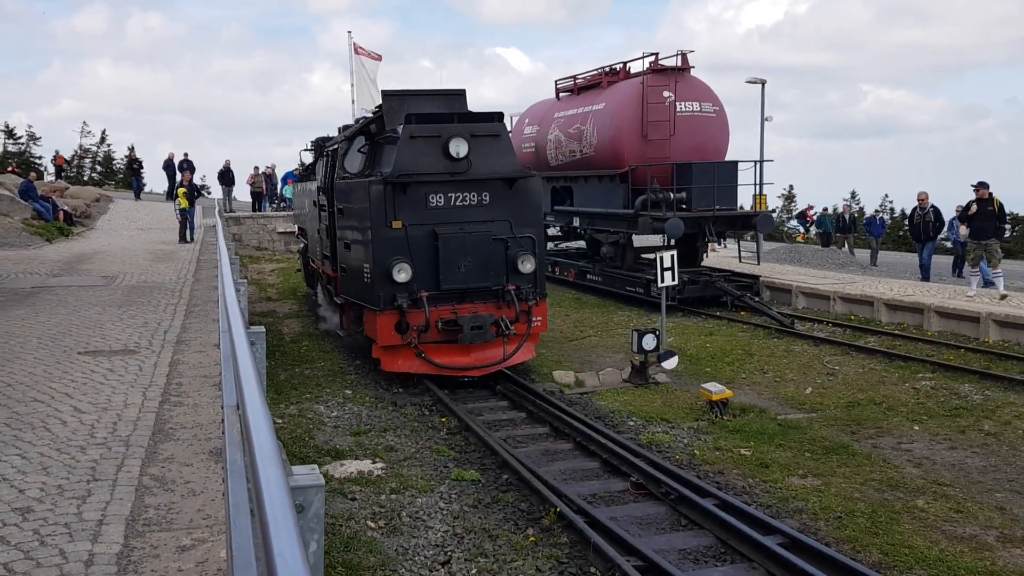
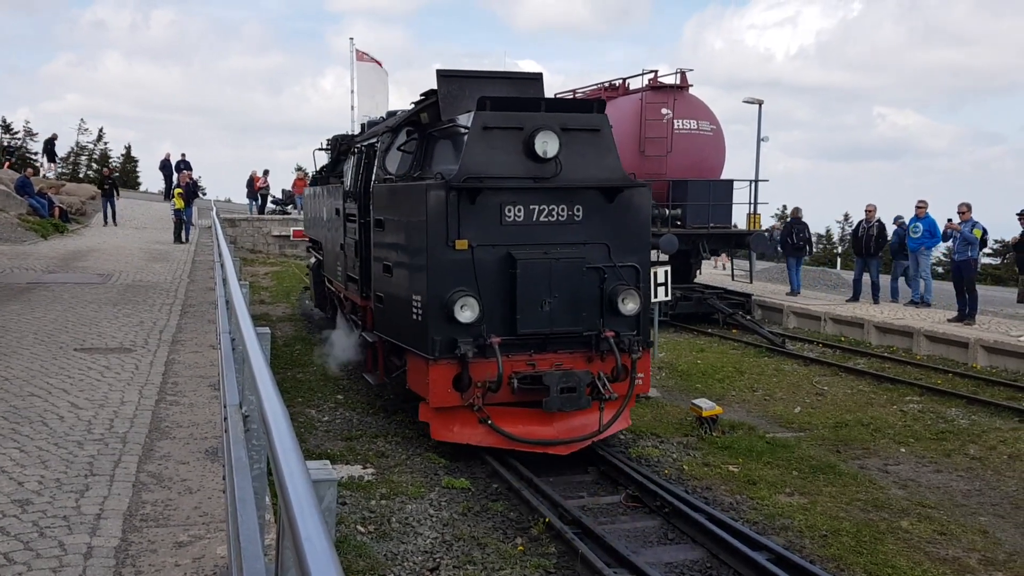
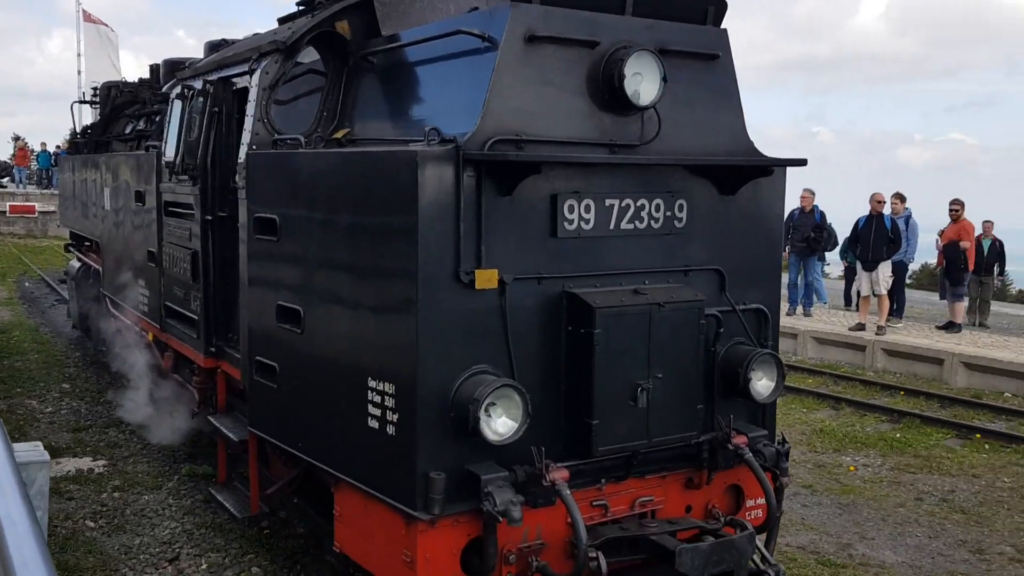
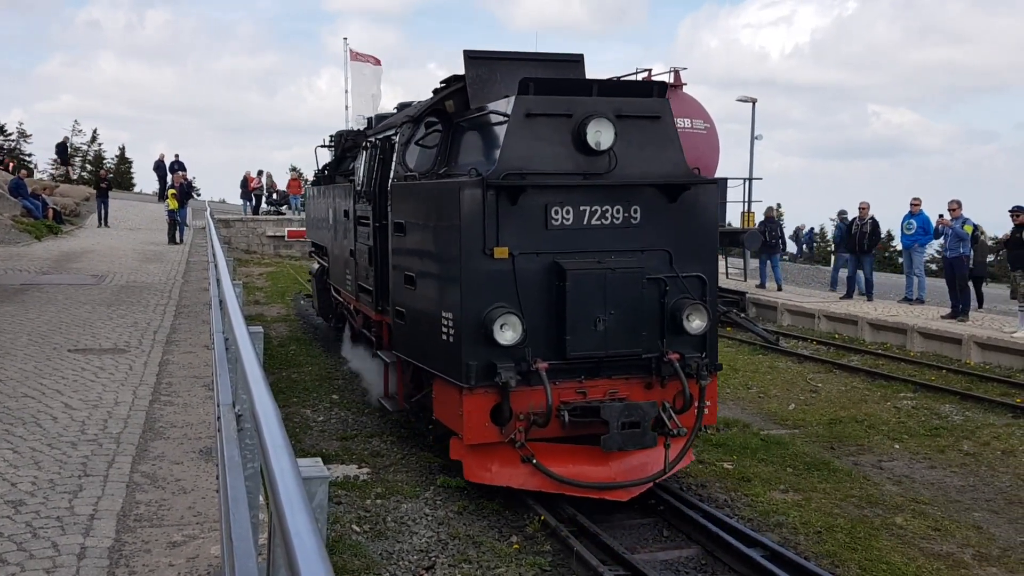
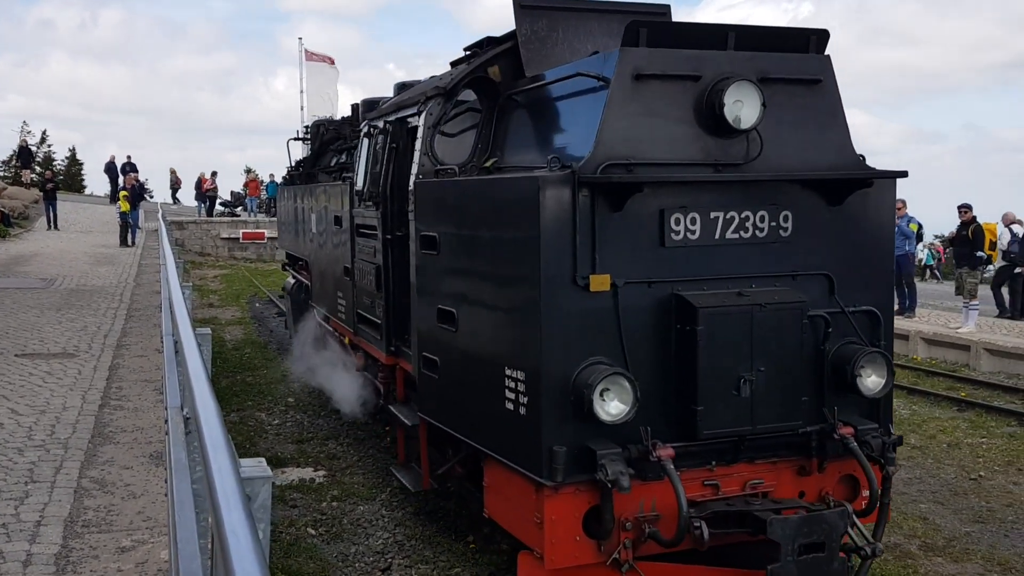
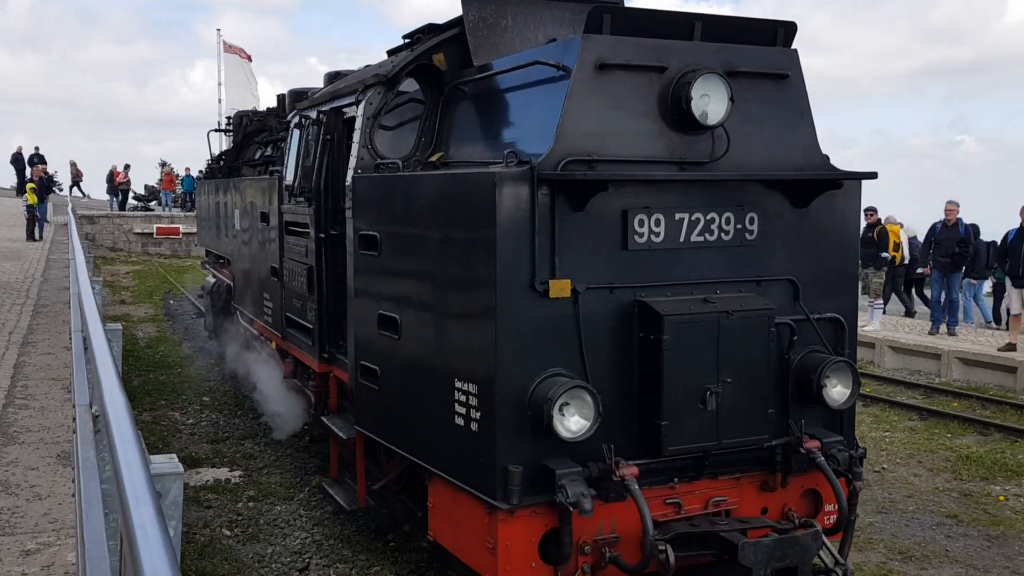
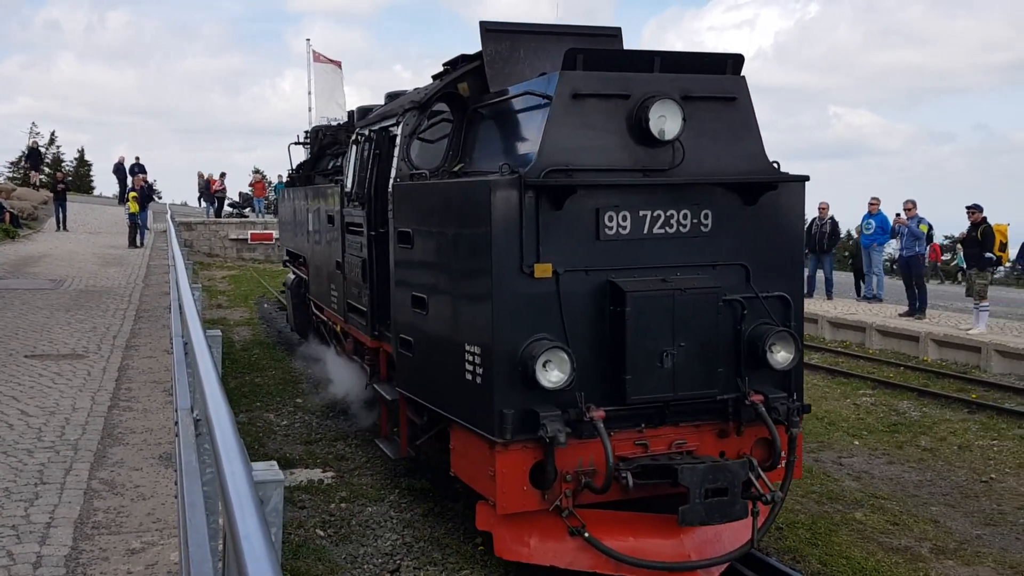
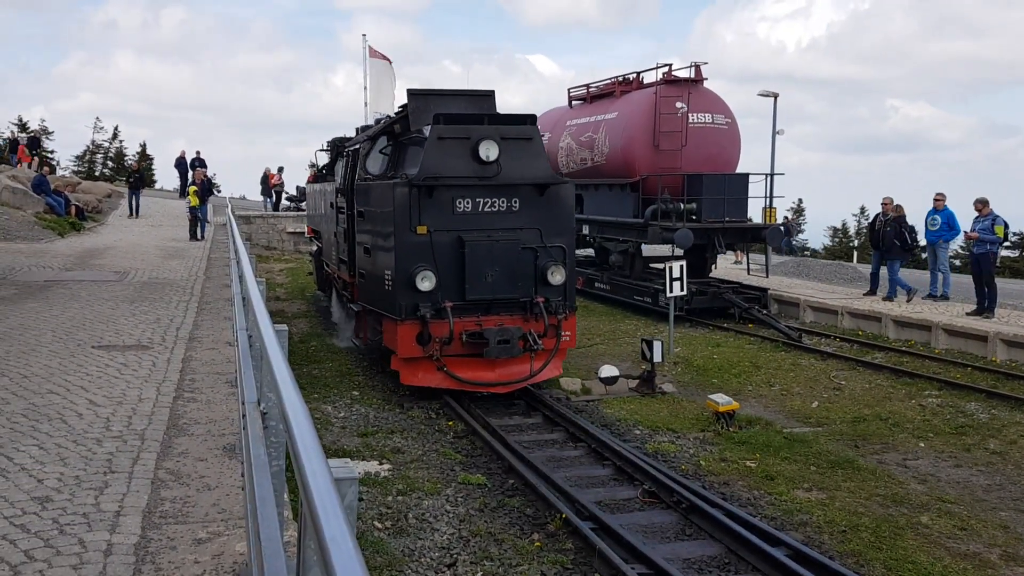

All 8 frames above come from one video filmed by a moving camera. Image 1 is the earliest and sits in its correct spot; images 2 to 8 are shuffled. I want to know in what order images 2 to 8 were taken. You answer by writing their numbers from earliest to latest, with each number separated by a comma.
8, 2, 4, 7, 5, 6, 3
